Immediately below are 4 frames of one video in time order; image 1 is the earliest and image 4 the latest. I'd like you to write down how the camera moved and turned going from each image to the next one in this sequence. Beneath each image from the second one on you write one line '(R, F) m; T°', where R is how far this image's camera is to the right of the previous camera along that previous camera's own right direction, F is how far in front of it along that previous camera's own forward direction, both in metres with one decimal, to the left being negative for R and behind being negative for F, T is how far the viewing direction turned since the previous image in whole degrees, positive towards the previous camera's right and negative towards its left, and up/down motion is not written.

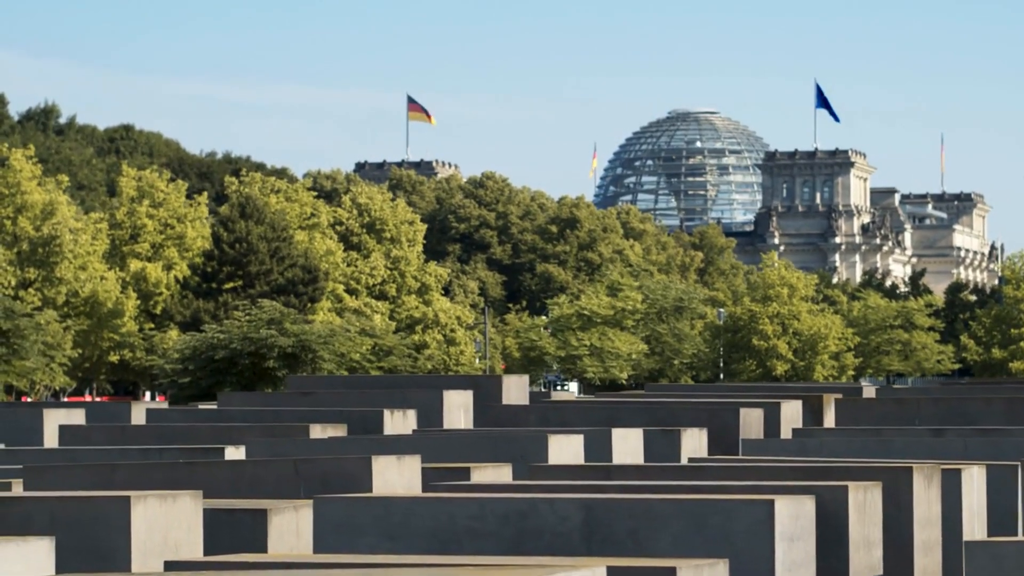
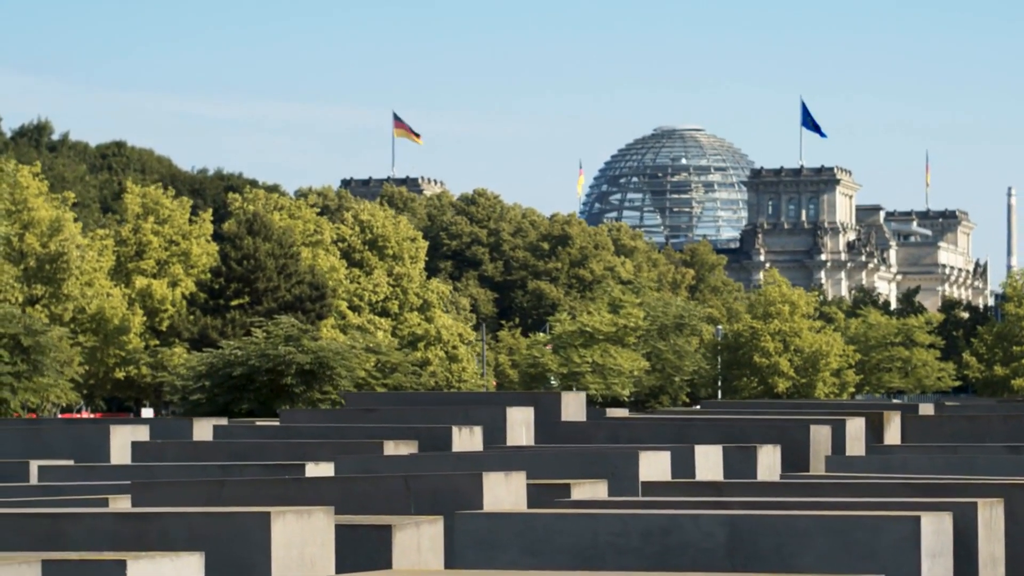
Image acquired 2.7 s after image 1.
(-1.0, -0.1) m; 0°
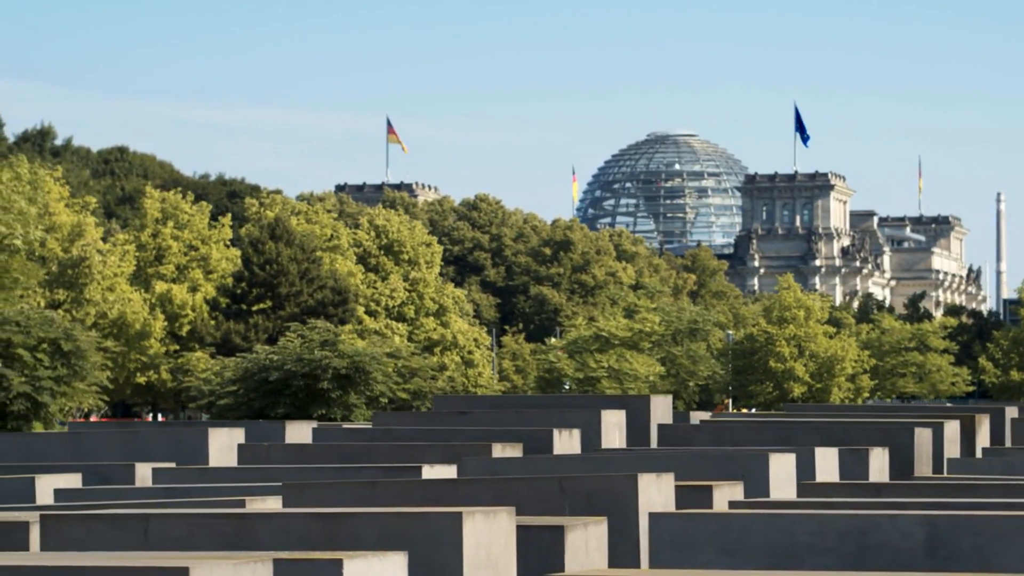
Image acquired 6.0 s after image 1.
(-1.3, -0.1) m; 0°
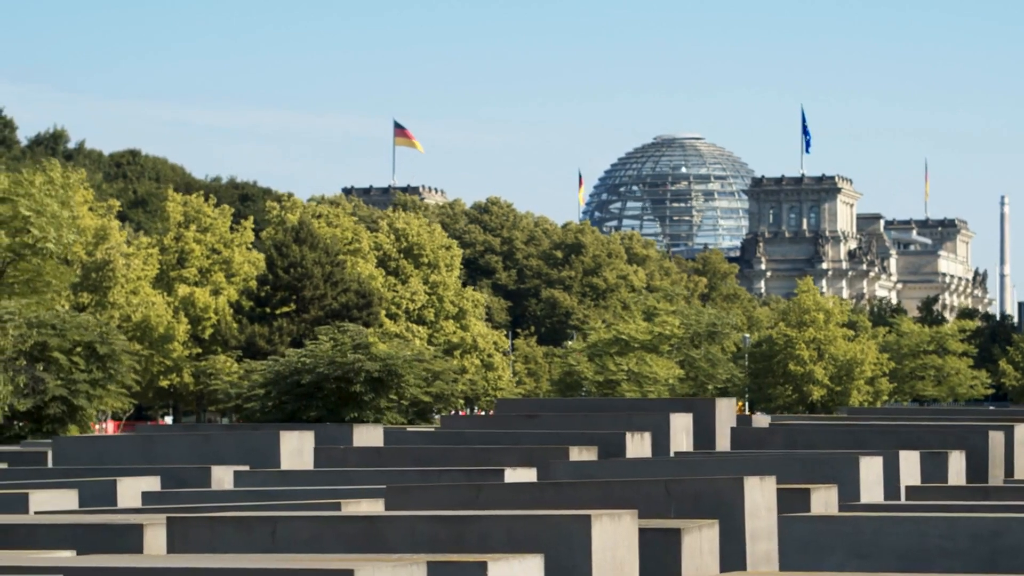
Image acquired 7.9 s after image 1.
(-0.8, -0.1) m; 0°
